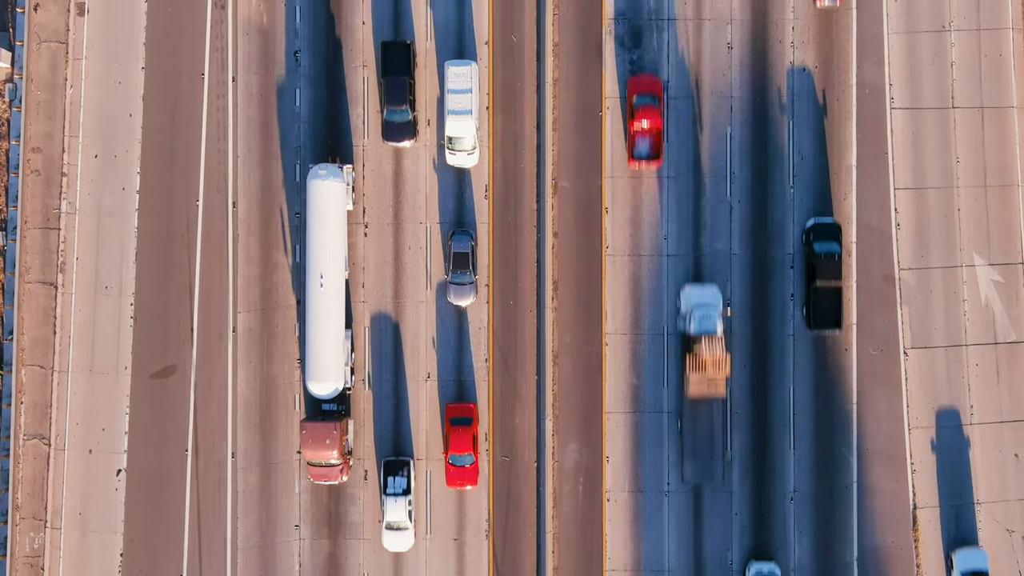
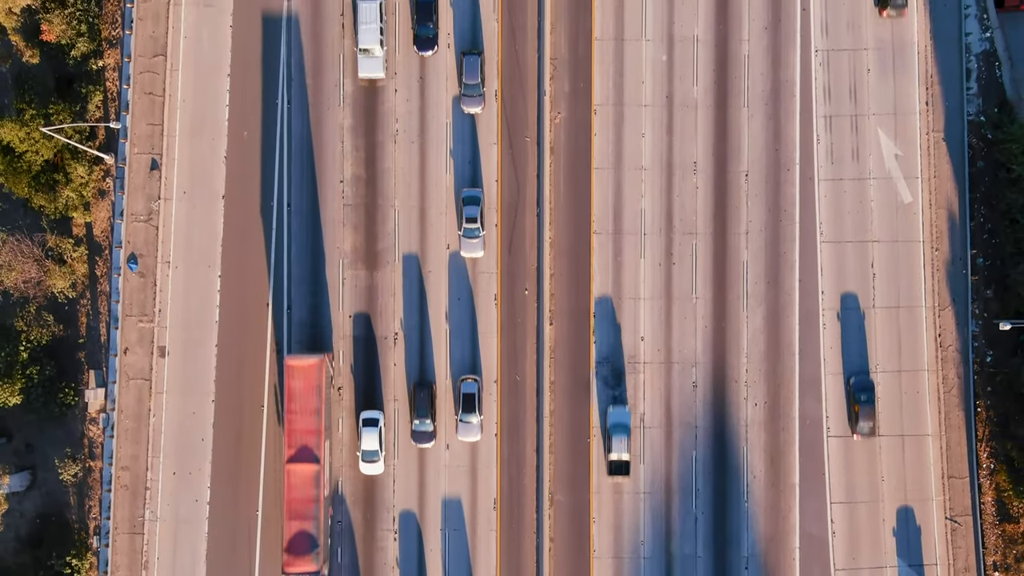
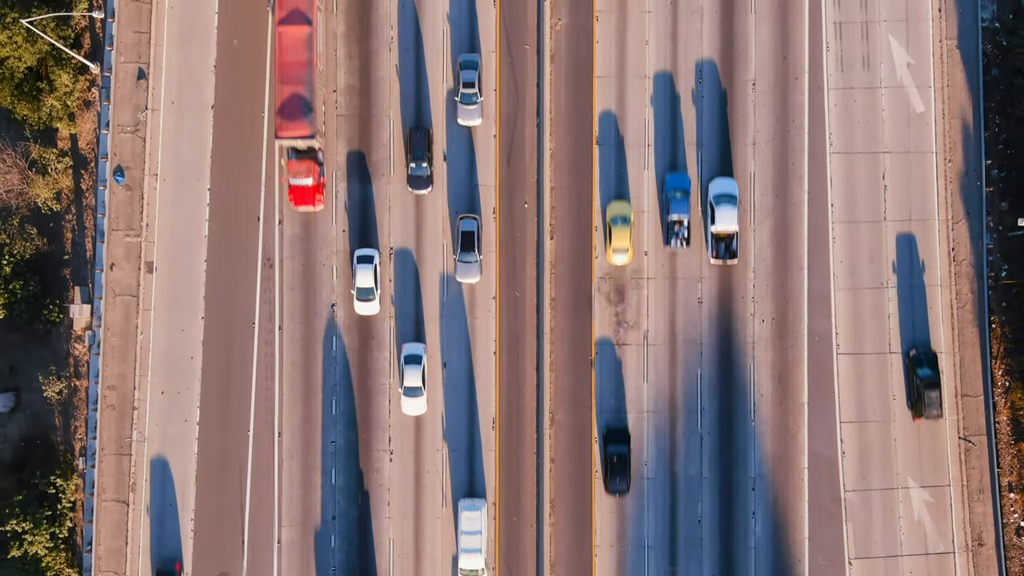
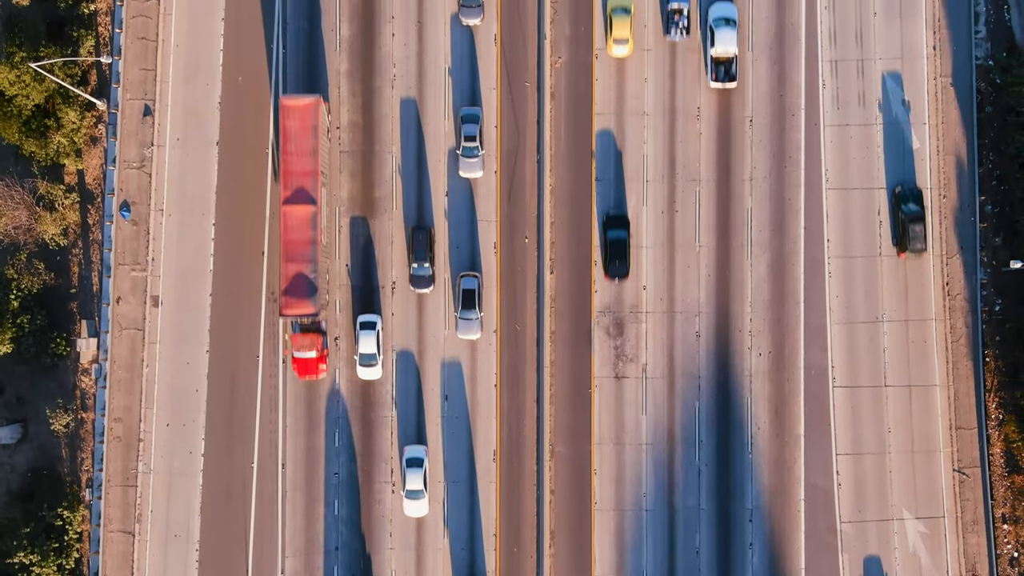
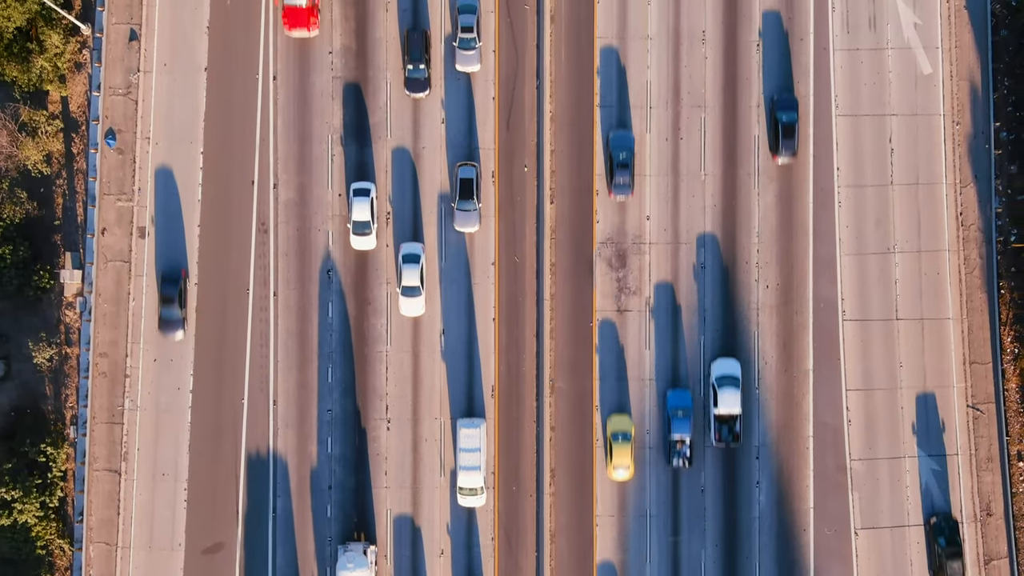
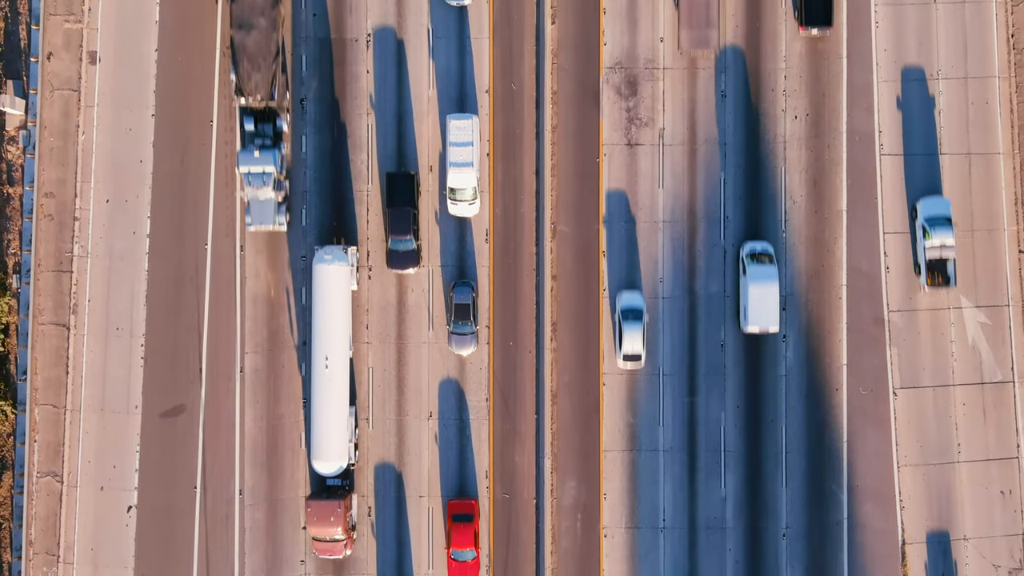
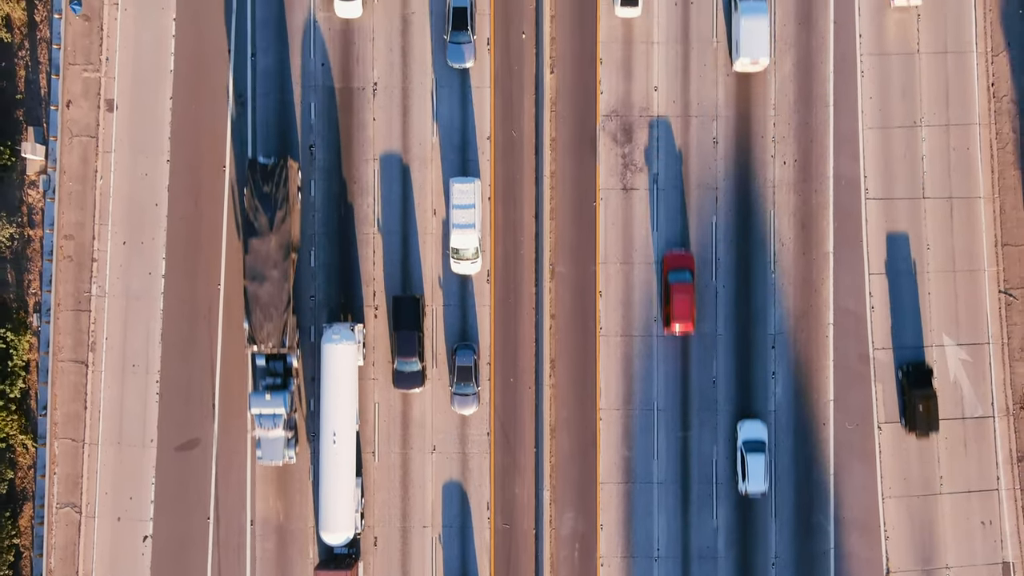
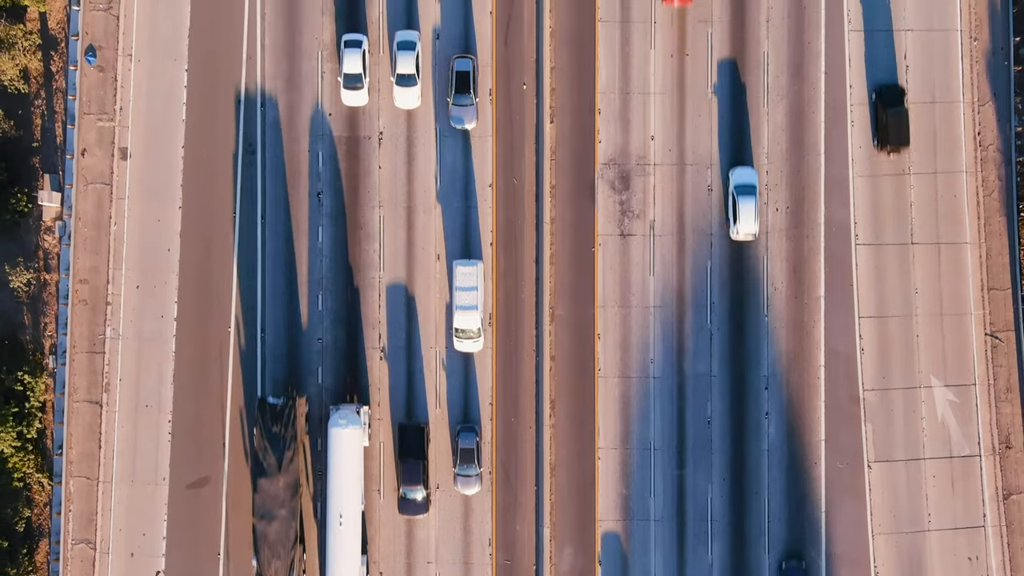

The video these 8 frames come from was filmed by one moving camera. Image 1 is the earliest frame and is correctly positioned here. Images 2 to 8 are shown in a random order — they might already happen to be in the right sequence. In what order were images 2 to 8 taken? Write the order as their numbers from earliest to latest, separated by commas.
6, 7, 8, 5, 3, 4, 2
